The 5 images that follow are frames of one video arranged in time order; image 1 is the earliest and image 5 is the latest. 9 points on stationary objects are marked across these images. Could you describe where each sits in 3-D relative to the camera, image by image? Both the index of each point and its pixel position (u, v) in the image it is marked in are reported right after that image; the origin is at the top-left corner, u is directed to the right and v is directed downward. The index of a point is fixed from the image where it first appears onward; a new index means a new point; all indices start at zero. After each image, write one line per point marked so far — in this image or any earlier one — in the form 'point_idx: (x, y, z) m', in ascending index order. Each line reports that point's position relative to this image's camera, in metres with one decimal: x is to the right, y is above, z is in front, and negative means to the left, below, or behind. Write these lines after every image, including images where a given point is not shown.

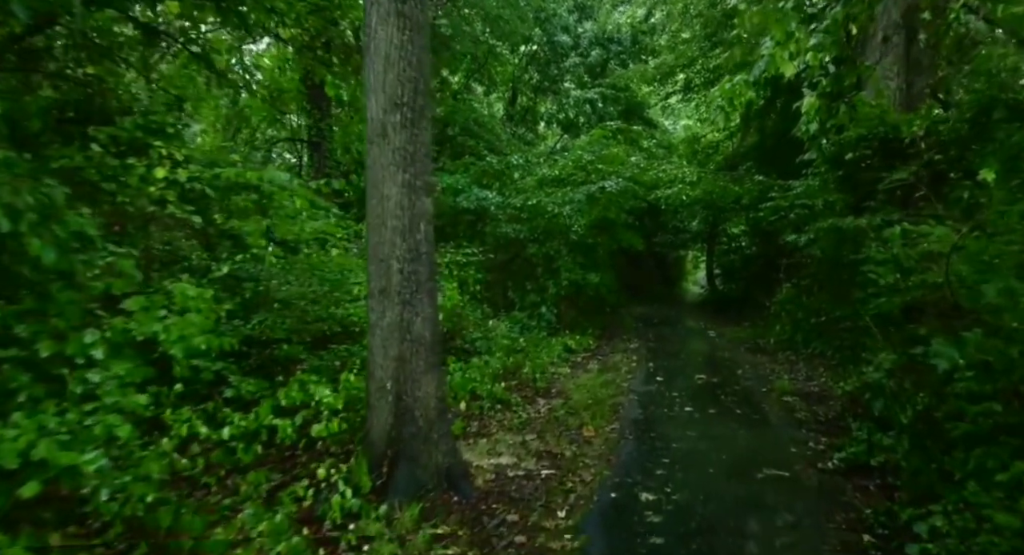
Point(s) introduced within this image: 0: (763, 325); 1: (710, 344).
0: (+4.8, -0.9, +11.0) m
1: (+3.5, -1.2, +10.1) m
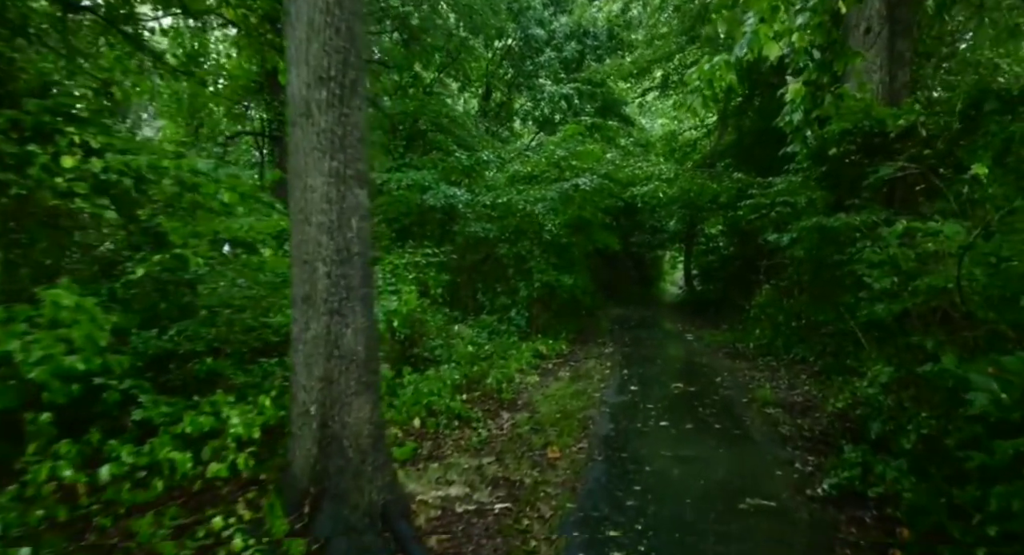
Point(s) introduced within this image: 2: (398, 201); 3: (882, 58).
0: (+4.2, -0.9, +10.6) m
1: (+3.0, -1.2, +9.7) m
2: (-2.0, +1.4, +10.1) m
3: (+5.0, +3.0, +7.8) m
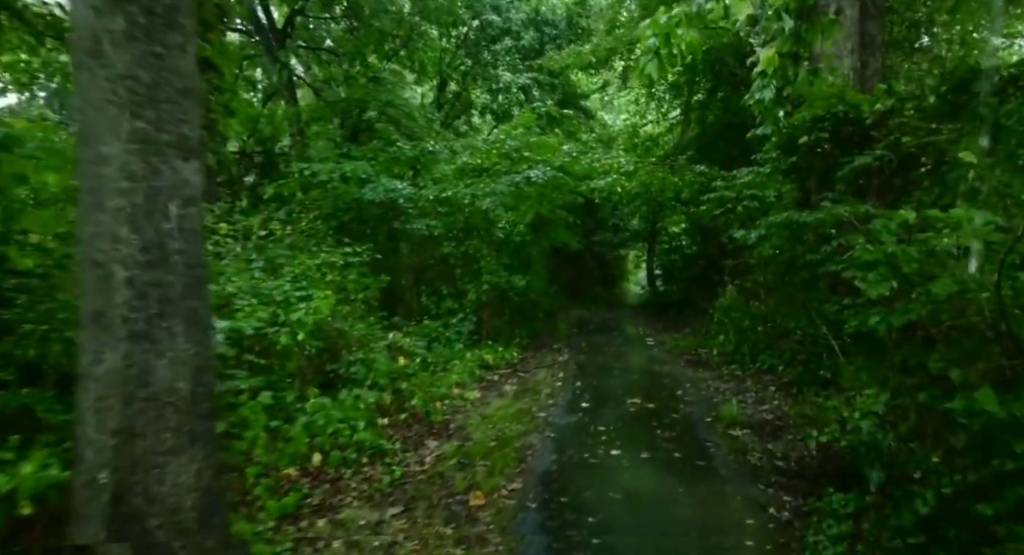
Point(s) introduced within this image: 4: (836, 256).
0: (+3.3, -0.9, +10.0) m
1: (+2.1, -1.2, +9.0) m
2: (-2.8, +1.3, +9.1) m
3: (+4.2, +2.9, +7.2) m
4: (+3.0, +0.2, +5.4) m
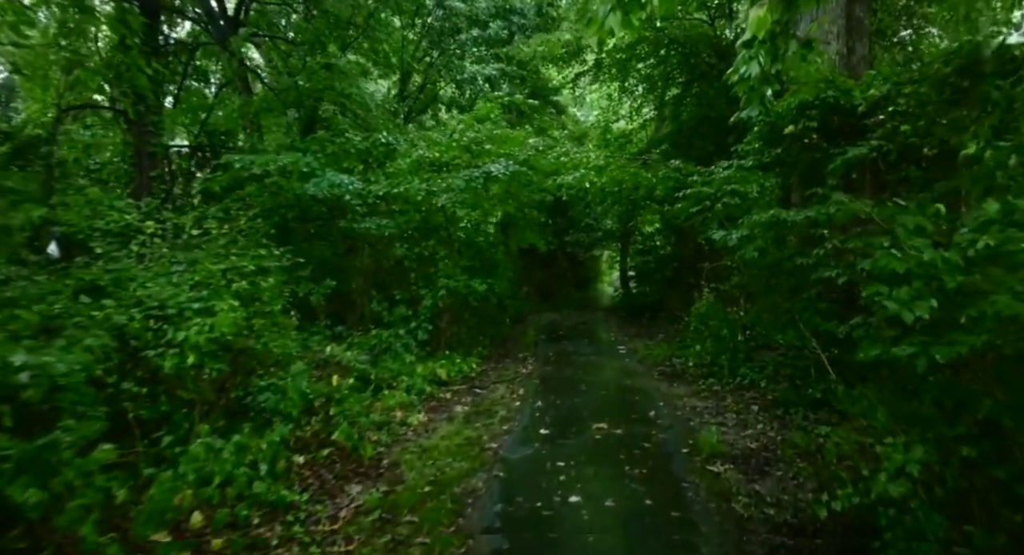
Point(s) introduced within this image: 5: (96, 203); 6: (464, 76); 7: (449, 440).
0: (+2.7, -1.0, +9.3) m
1: (+1.5, -1.3, +8.2) m
2: (-3.4, +1.3, +8.2) m
3: (+3.7, +2.9, +6.5) m
4: (+2.6, +0.1, +4.7) m
5: (-5.0, +0.9, +7.1) m
6: (-1.2, +5.2, +15.0) m
7: (-0.5, -1.4, +4.9) m
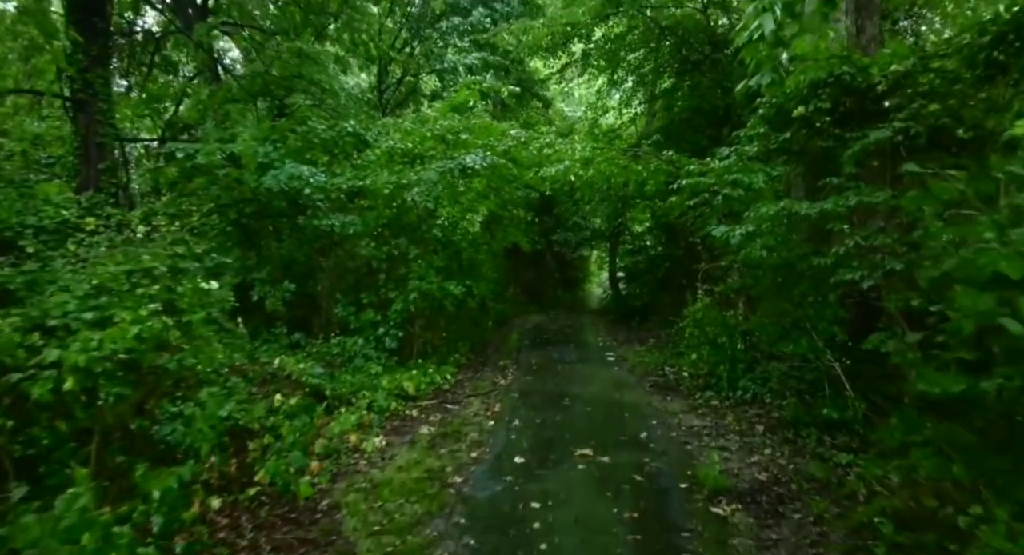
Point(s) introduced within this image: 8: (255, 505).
0: (+2.4, -1.0, +8.6) m
1: (+1.3, -1.3, +7.5) m
2: (-3.7, +1.2, +7.4) m
3: (+3.5, +2.9, +5.9) m
4: (+2.4, +0.1, +4.0) m
5: (-5.3, +0.9, +6.2) m
6: (-1.6, +5.2, +14.3) m
7: (-0.8, -1.4, +4.2) m
8: (-1.6, -1.4, +3.5) m
